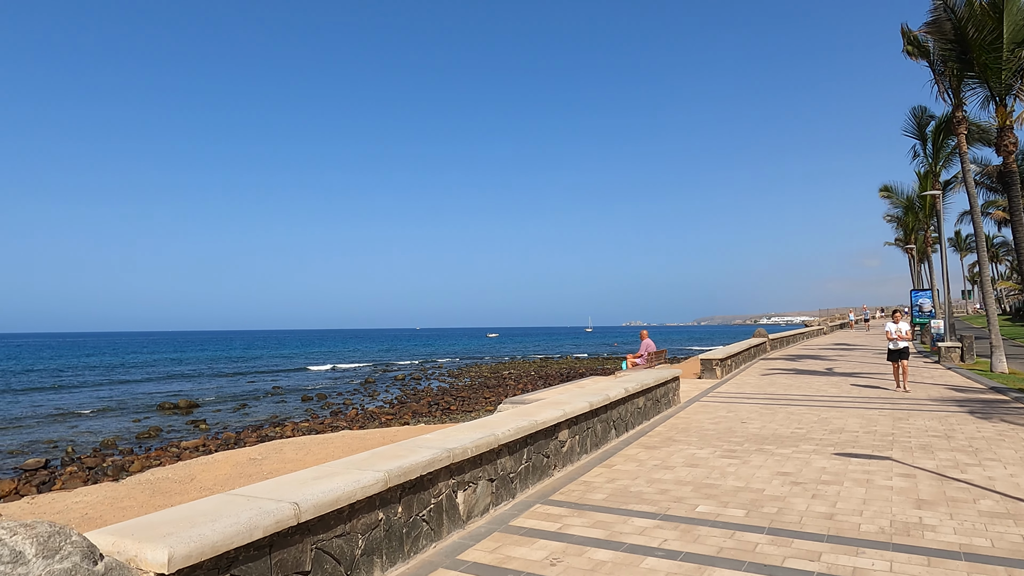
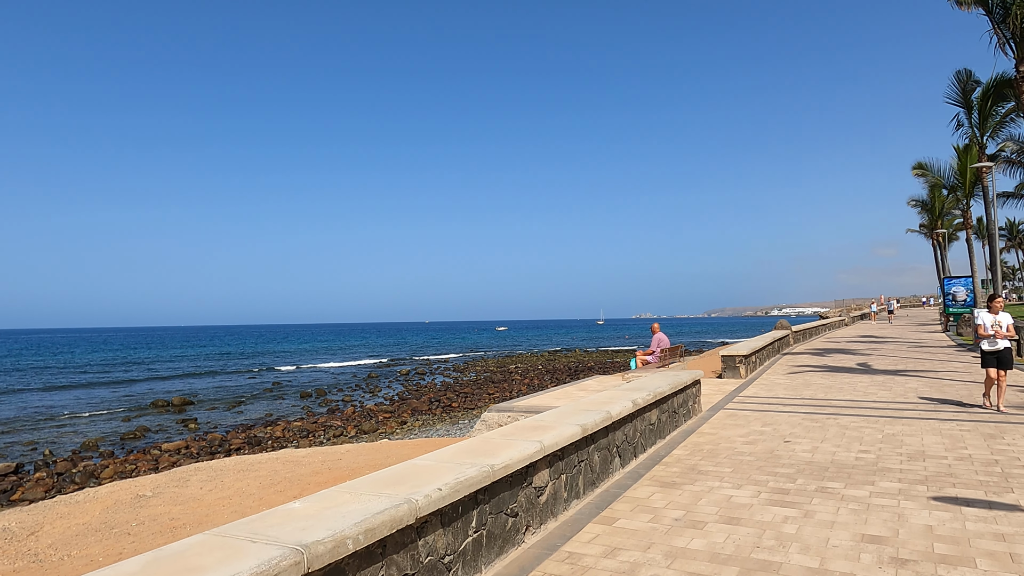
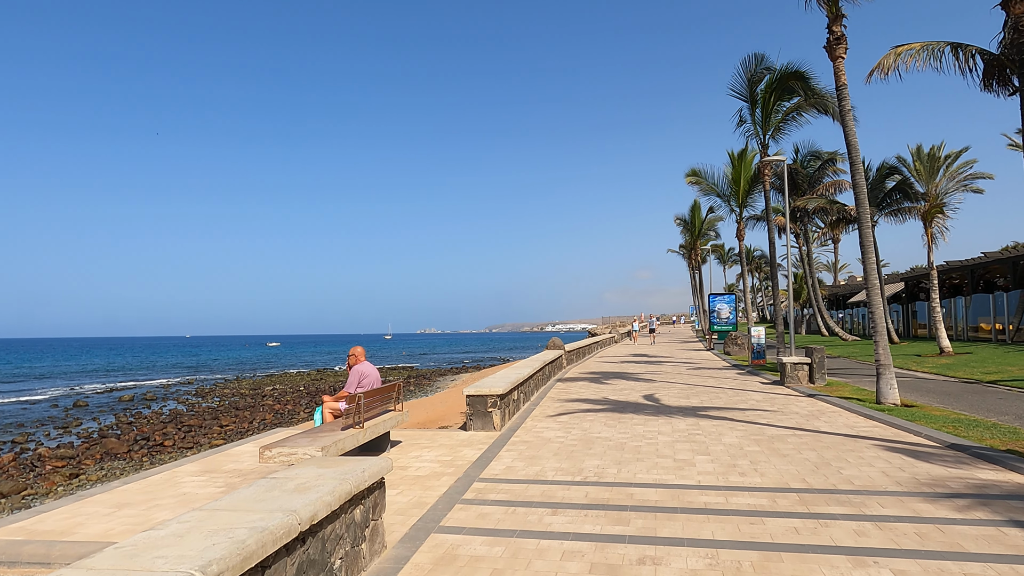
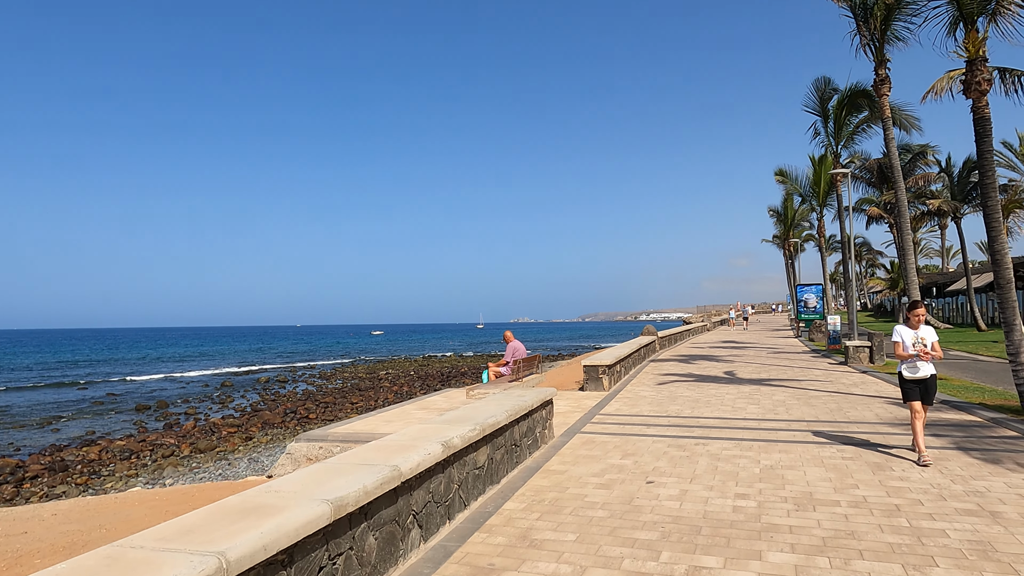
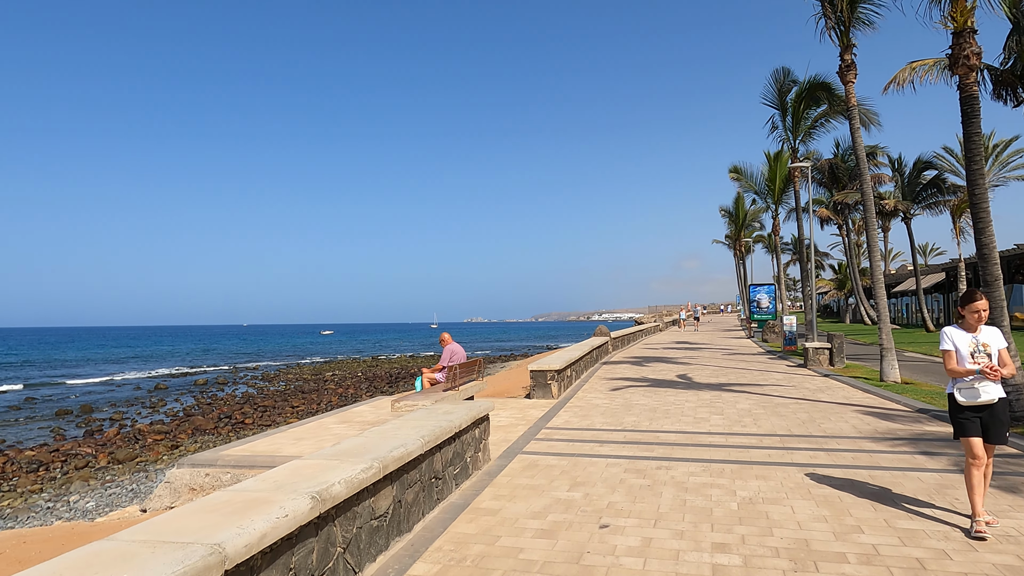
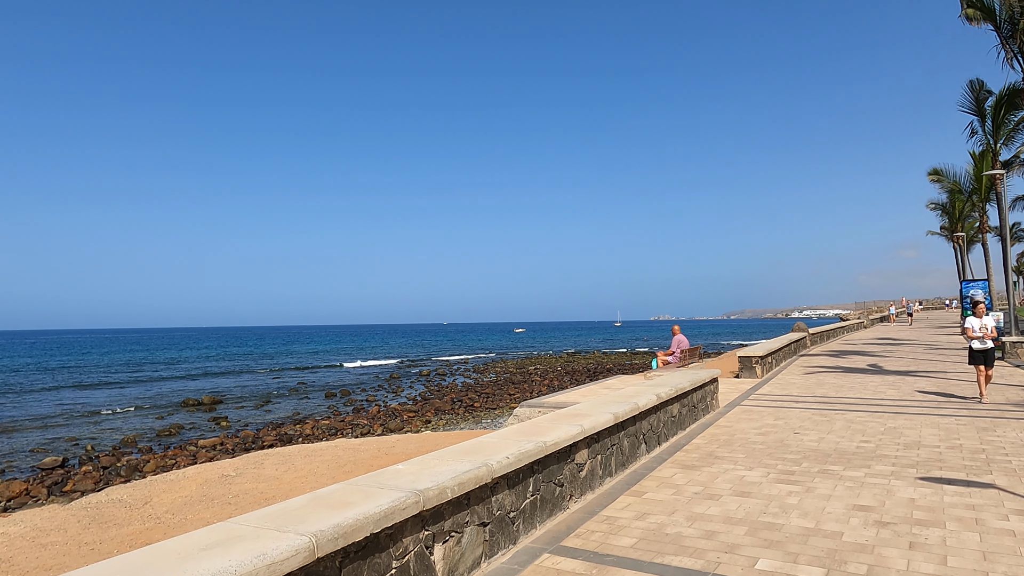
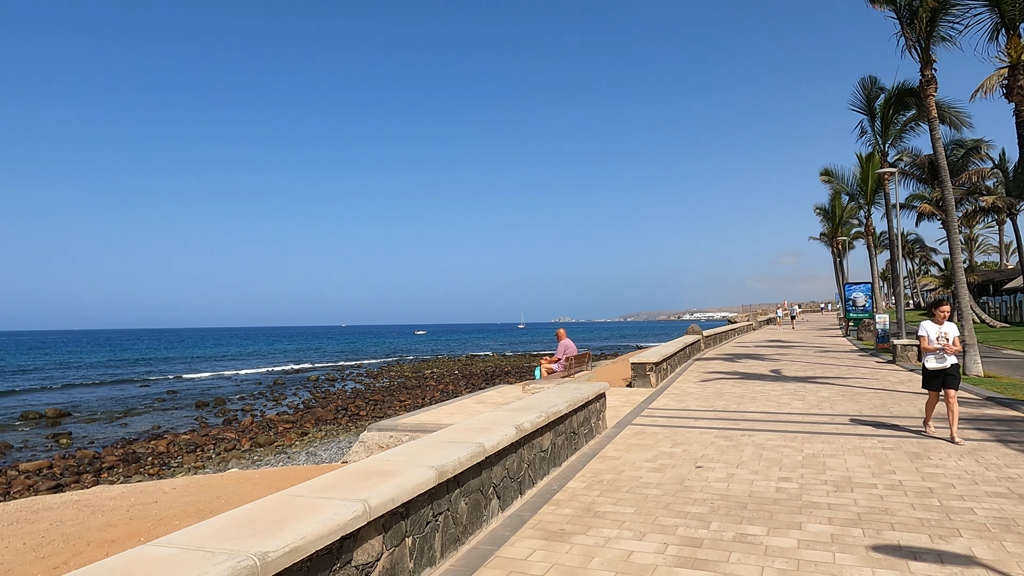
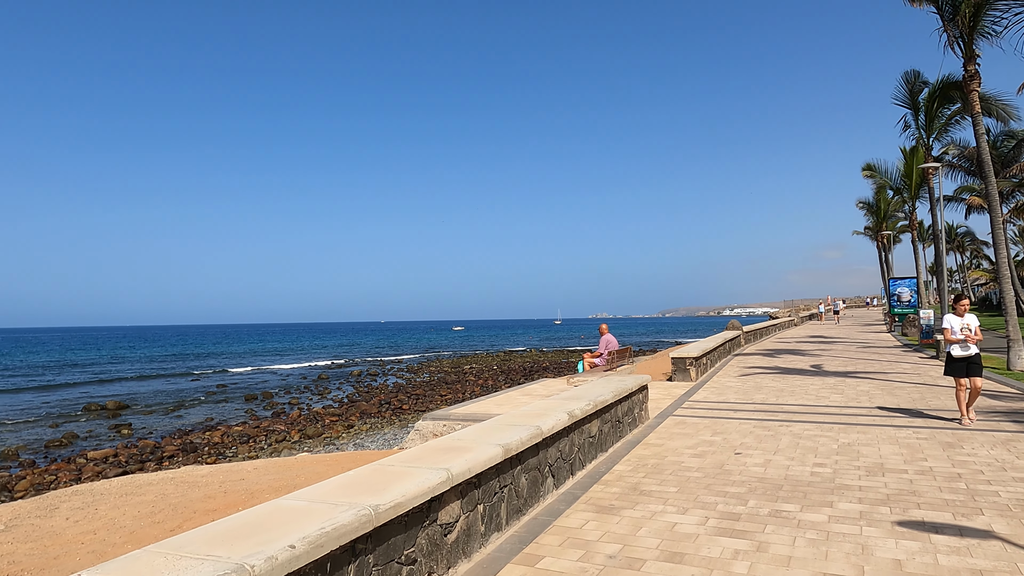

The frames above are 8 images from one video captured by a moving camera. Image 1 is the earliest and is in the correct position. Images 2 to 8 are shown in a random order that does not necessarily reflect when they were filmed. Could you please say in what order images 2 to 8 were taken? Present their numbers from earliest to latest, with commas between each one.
6, 2, 8, 7, 4, 5, 3
